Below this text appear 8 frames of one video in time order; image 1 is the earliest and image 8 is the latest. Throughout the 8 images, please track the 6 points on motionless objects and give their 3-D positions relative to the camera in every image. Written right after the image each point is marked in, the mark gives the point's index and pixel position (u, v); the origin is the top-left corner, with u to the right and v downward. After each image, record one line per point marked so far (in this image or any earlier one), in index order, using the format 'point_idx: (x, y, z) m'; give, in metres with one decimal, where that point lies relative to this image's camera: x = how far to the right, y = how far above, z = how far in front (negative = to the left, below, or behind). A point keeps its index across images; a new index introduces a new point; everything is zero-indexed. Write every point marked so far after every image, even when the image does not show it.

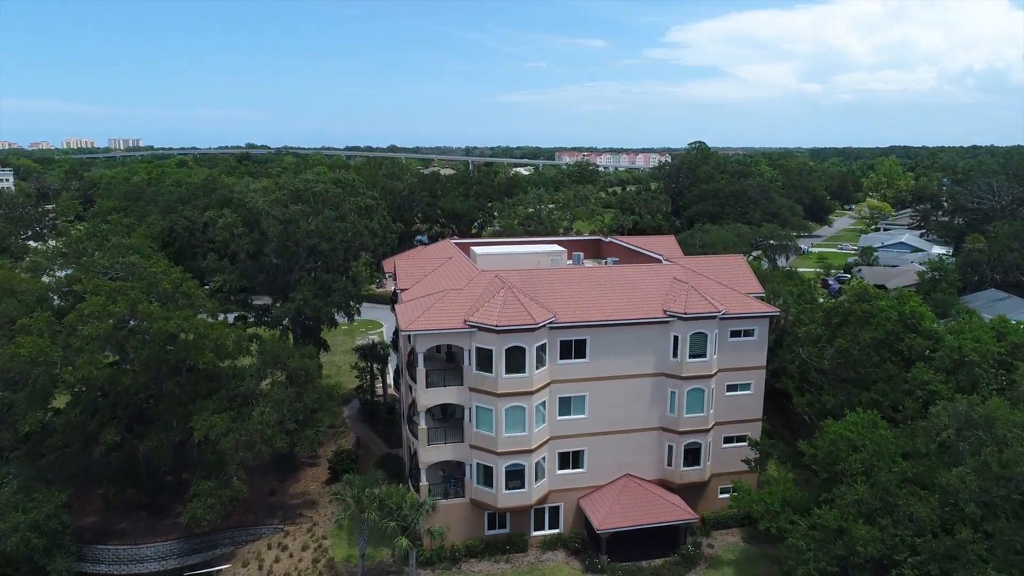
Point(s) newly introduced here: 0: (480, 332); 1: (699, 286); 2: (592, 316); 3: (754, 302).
0: (-0.8, -1.1, +16.7) m
1: (+5.2, 0.0, +18.8) m
2: (+2.1, -0.7, +17.4) m
3: (+6.7, -0.4, +18.6) m
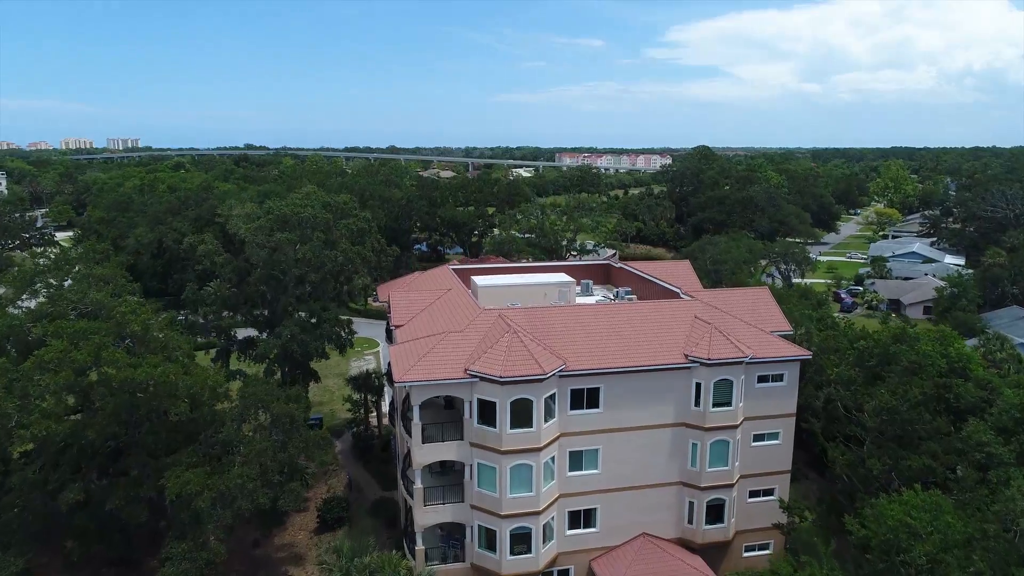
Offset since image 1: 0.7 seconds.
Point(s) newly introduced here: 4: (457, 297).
0: (-0.7, -2.1, +15.0) m
1: (+5.4, -1.0, +17.1) m
2: (+2.2, -1.8, +15.8) m
3: (+6.9, -1.4, +16.9) m
4: (-1.6, -0.2, +19.0) m
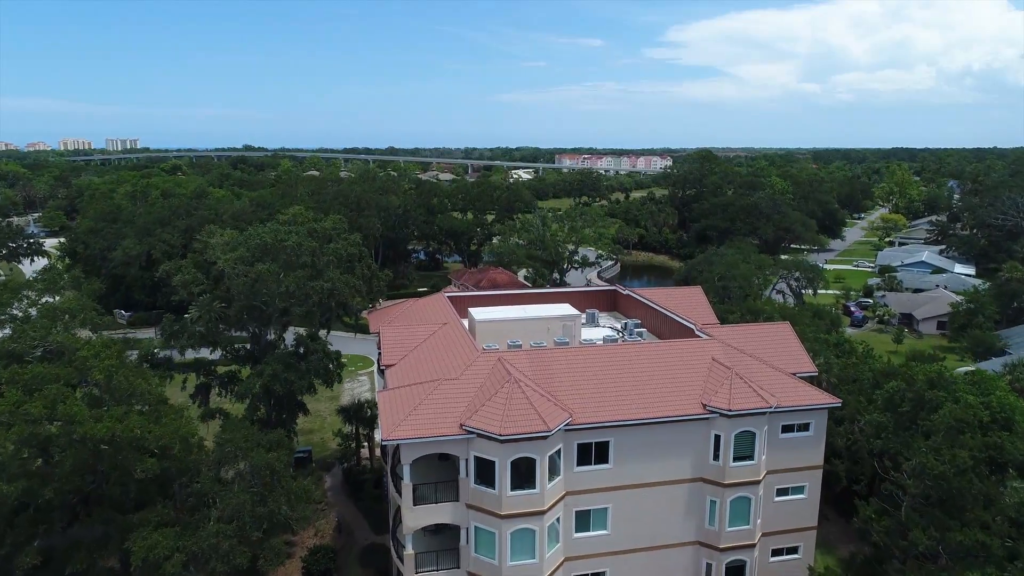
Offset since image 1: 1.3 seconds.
0: (-0.7, -3.1, +13.6) m
1: (+5.4, -1.9, +15.6) m
2: (+2.2, -2.7, +14.3) m
3: (+6.9, -2.3, +15.5) m
4: (-1.6, -1.2, +17.6) m
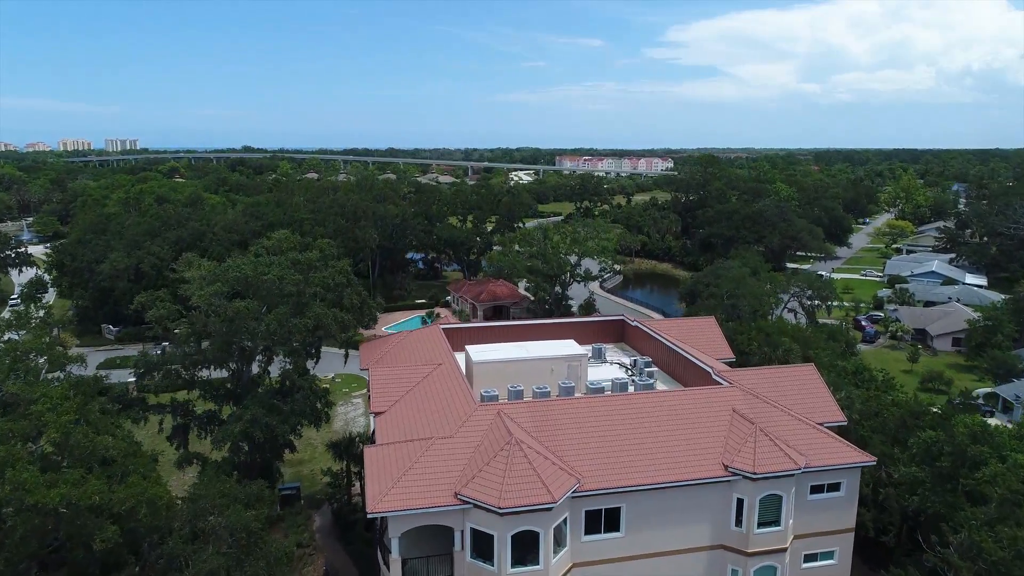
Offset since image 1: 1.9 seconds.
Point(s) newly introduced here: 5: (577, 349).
0: (-0.7, -4.0, +12.1) m
1: (+5.4, -2.9, +14.2) m
2: (+2.2, -3.7, +12.8) m
3: (+6.9, -3.3, +14.0) m
4: (-1.5, -2.1, +16.1) m
5: (+1.7, -1.6, +17.7) m
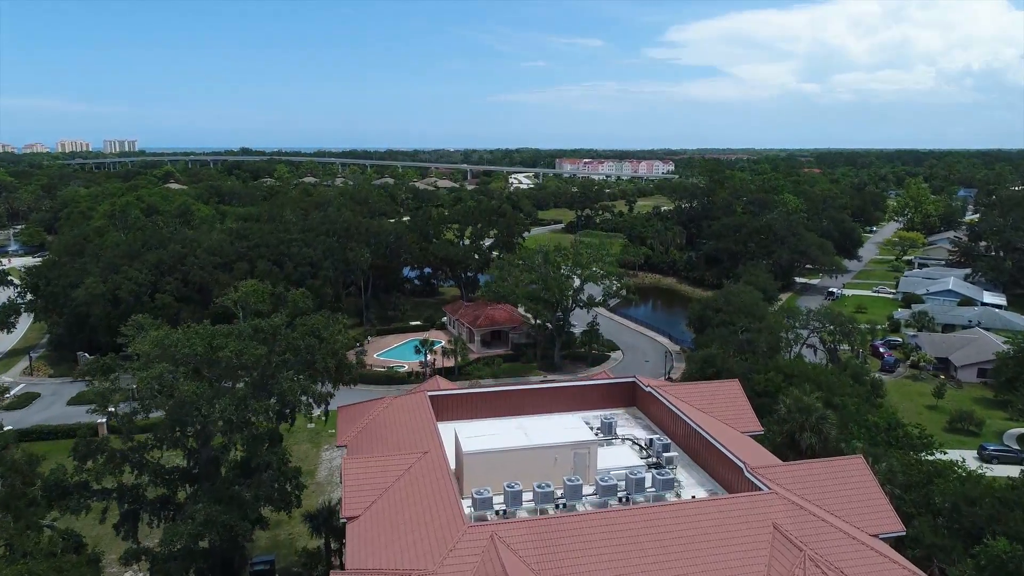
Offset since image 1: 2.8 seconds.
0: (-0.7, -5.7, +9.7) m
1: (+5.3, -4.5, +11.7) m
2: (+2.2, -5.3, +10.4) m
3: (+6.8, -4.9, +11.6) m
4: (-1.6, -3.8, +13.7) m
5: (+1.6, -3.3, +15.2) m
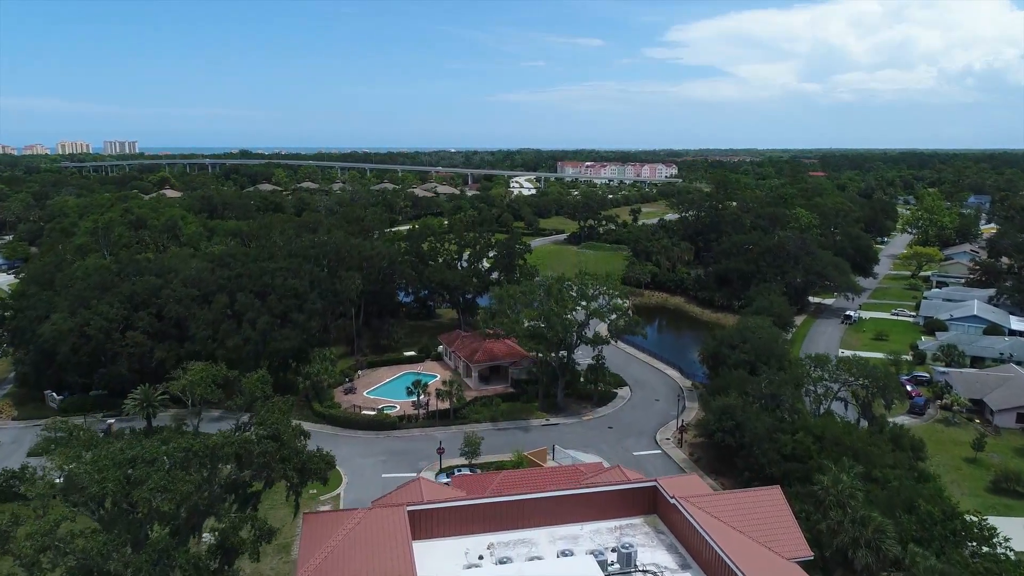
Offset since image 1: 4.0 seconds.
0: (-0.8, -7.7, +6.7) m
1: (+5.3, -6.6, +8.7) m
2: (+2.1, -7.4, +7.4) m
3: (+6.8, -7.0, +8.5) m
4: (-1.7, -5.9, +10.7) m
5: (+1.6, -5.3, +12.2) m
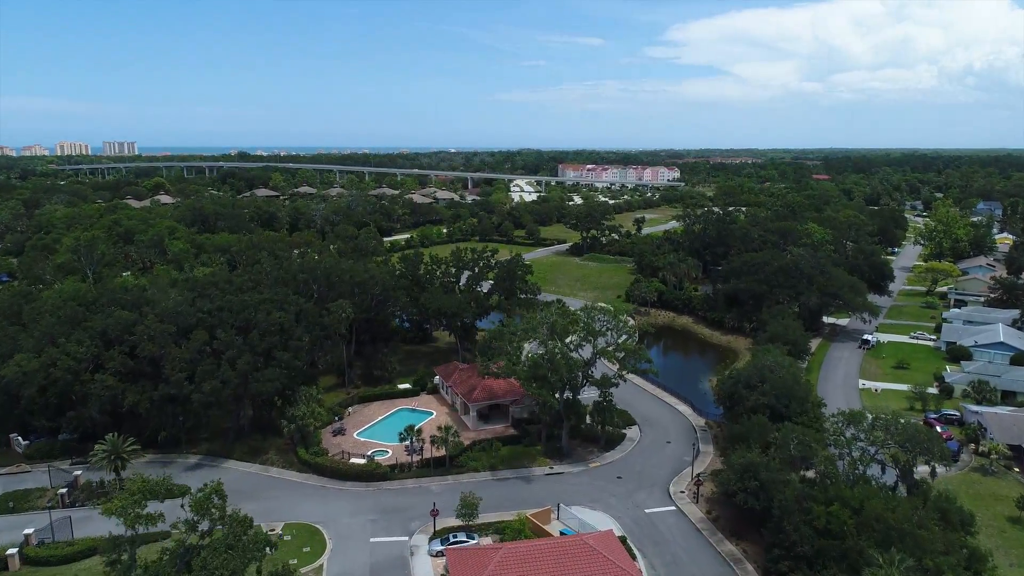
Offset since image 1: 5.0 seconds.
0: (-0.8, -9.7, +3.8) m
1: (+5.3, -8.6, +5.8) m
2: (+2.1, -9.4, +4.5) m
3: (+6.8, -9.0, +5.7) m
4: (-1.6, -7.8, +7.8) m
5: (+1.6, -7.3, +9.4) m
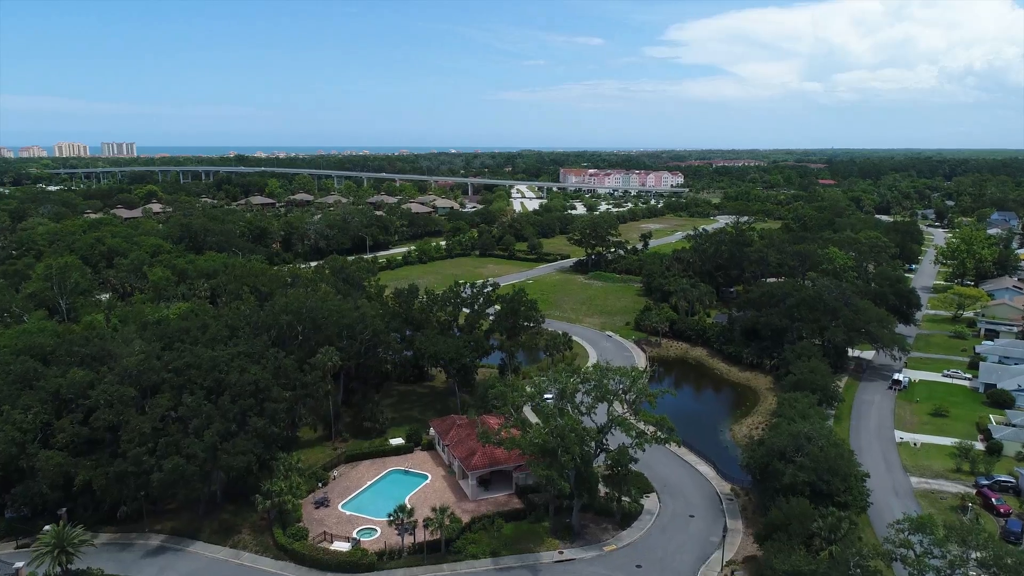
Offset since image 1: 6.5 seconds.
0: (-0.6, -12.6, -0.4) m
1: (+5.5, -11.4, +1.7) m
2: (+2.3, -12.2, +0.3) m
3: (+7.0, -11.8, +1.5) m
4: (-1.4, -10.7, +3.6) m
5: (+1.8, -10.1, +5.2) m
